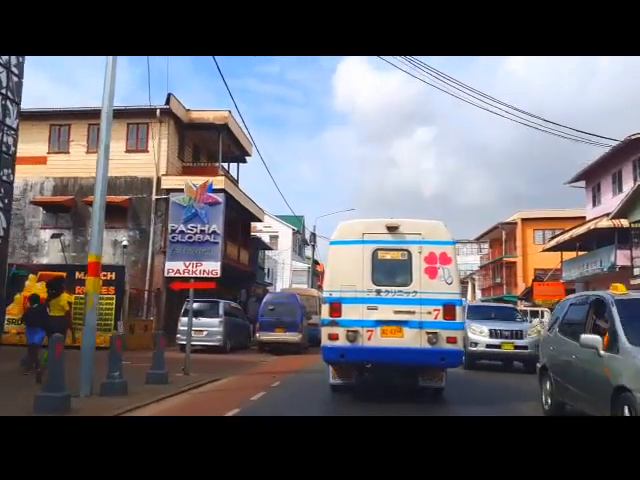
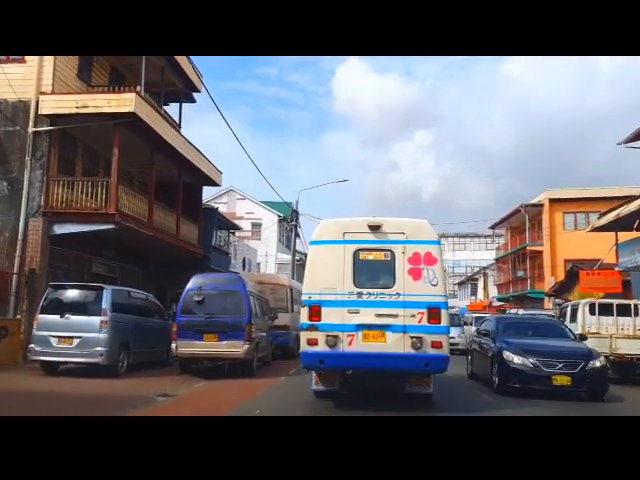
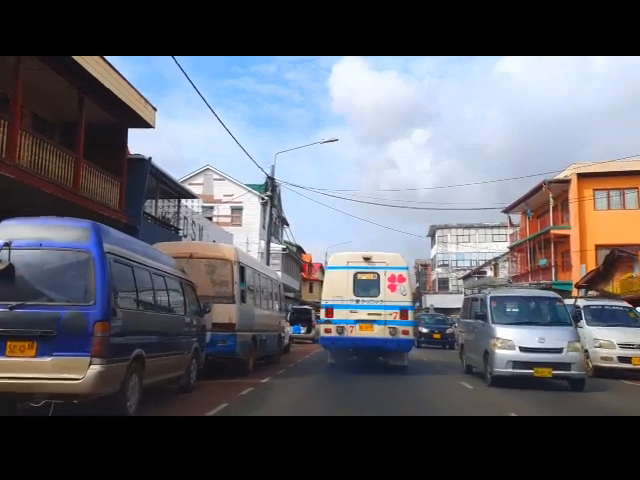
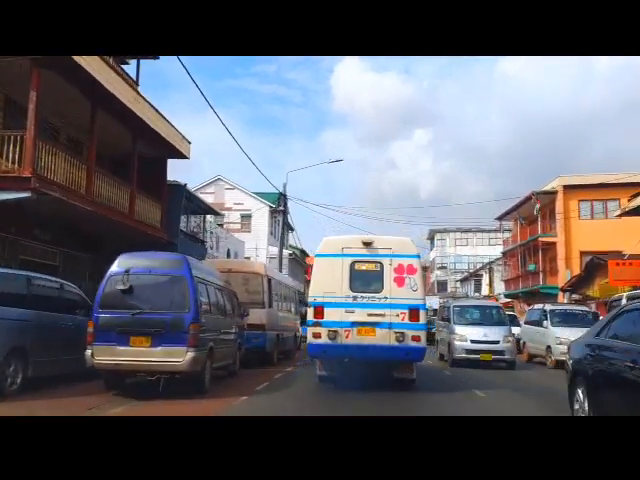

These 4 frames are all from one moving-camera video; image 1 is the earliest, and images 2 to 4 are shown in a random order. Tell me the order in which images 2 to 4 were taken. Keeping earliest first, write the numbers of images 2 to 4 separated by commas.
2, 4, 3
